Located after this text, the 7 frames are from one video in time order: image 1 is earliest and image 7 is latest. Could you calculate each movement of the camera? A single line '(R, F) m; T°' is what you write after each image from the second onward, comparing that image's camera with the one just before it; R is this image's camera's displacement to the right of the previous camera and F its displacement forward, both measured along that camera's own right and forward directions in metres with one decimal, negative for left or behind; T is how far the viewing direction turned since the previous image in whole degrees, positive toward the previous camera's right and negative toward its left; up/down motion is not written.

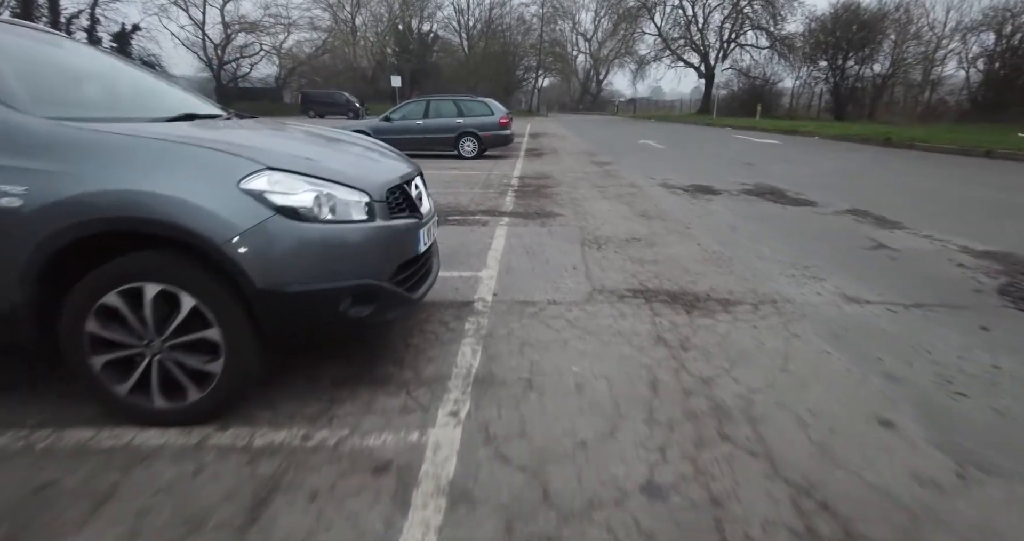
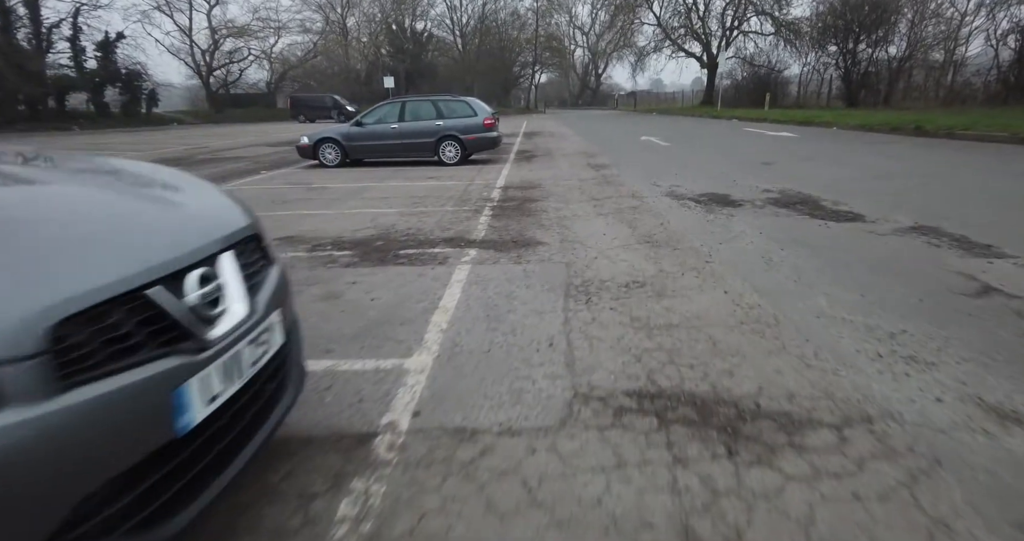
(+0.4, +1.5) m; -1°
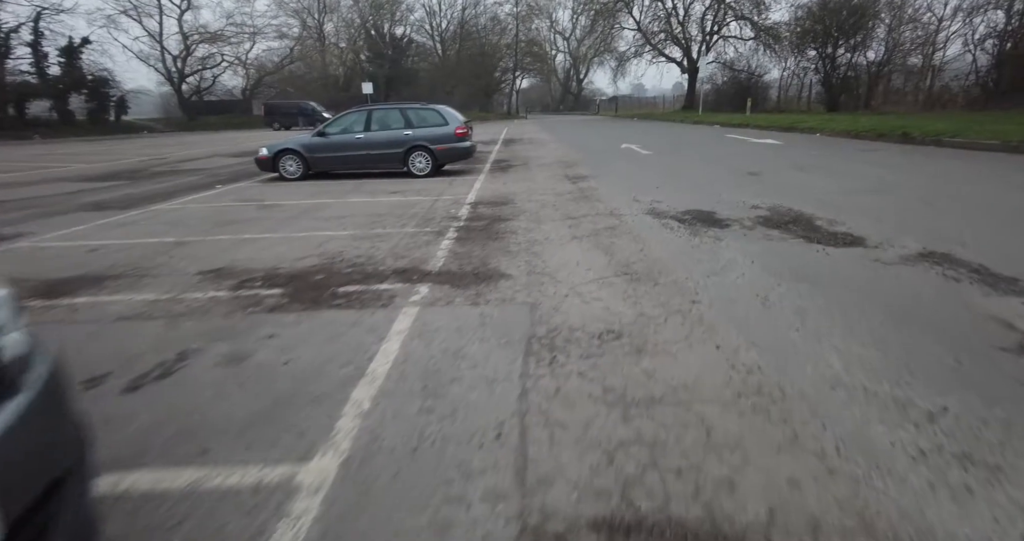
(+0.3, +0.7) m; +2°
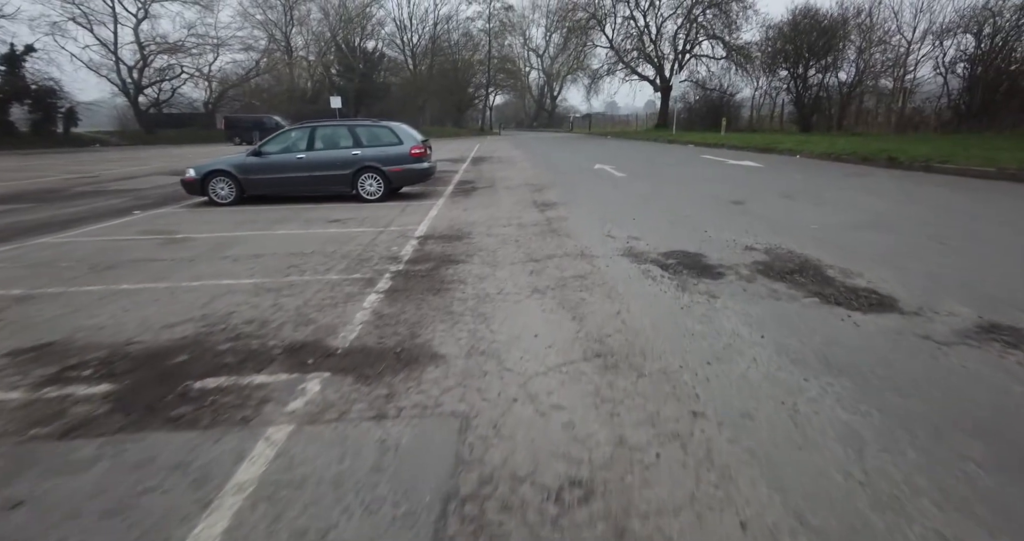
(+0.3, +1.3) m; +3°
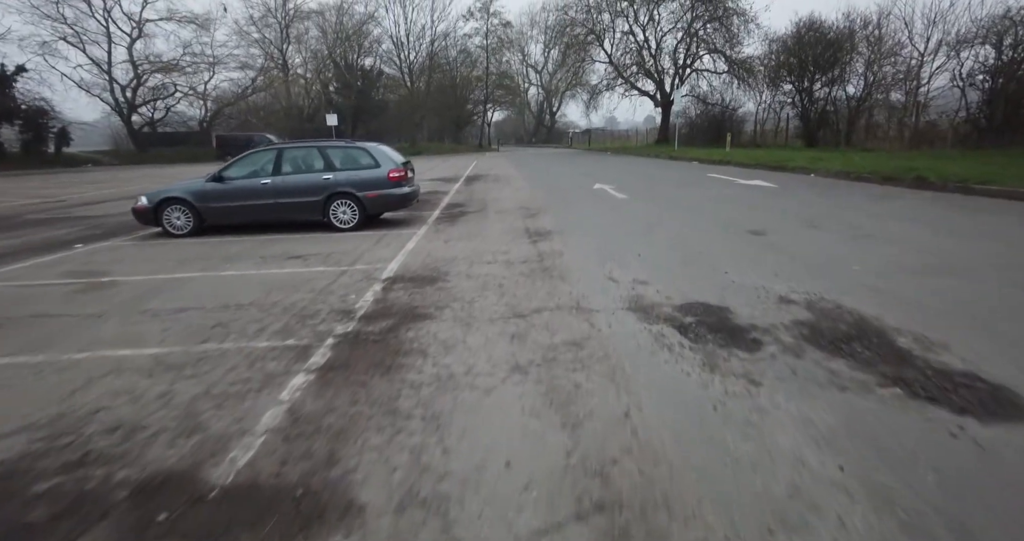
(+0.2, +1.2) m; 0°
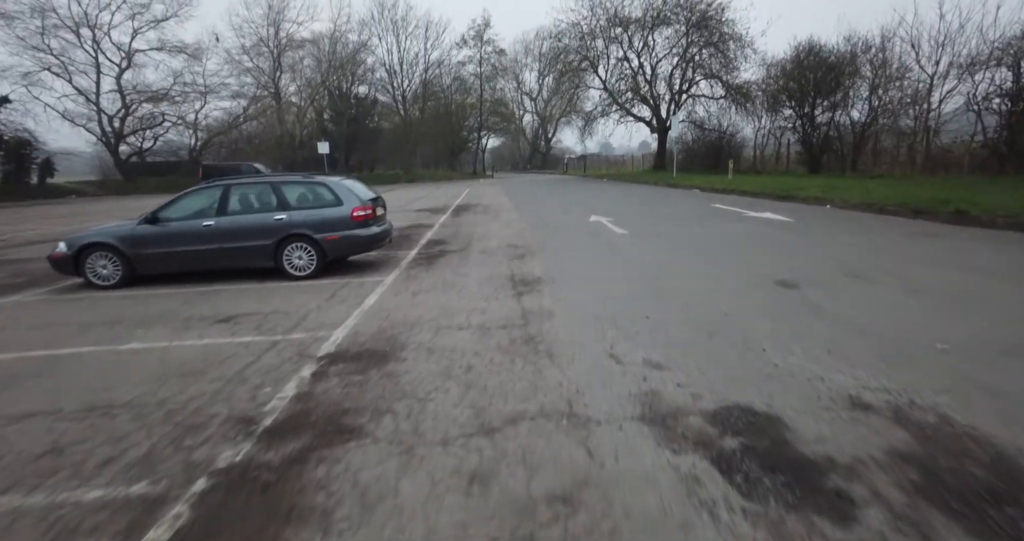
(+0.2, +1.4) m; 0°
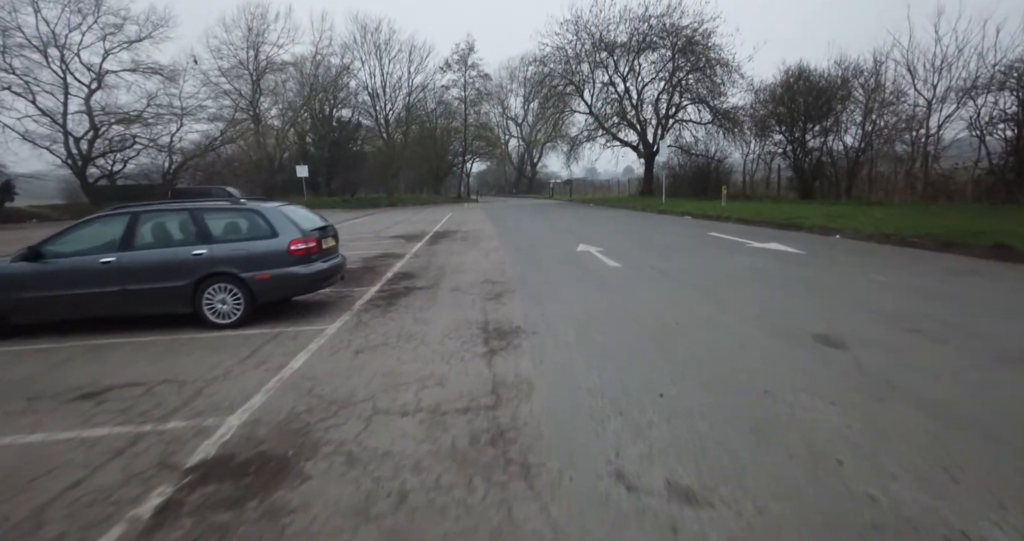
(+0.2, +1.6) m; +2°
